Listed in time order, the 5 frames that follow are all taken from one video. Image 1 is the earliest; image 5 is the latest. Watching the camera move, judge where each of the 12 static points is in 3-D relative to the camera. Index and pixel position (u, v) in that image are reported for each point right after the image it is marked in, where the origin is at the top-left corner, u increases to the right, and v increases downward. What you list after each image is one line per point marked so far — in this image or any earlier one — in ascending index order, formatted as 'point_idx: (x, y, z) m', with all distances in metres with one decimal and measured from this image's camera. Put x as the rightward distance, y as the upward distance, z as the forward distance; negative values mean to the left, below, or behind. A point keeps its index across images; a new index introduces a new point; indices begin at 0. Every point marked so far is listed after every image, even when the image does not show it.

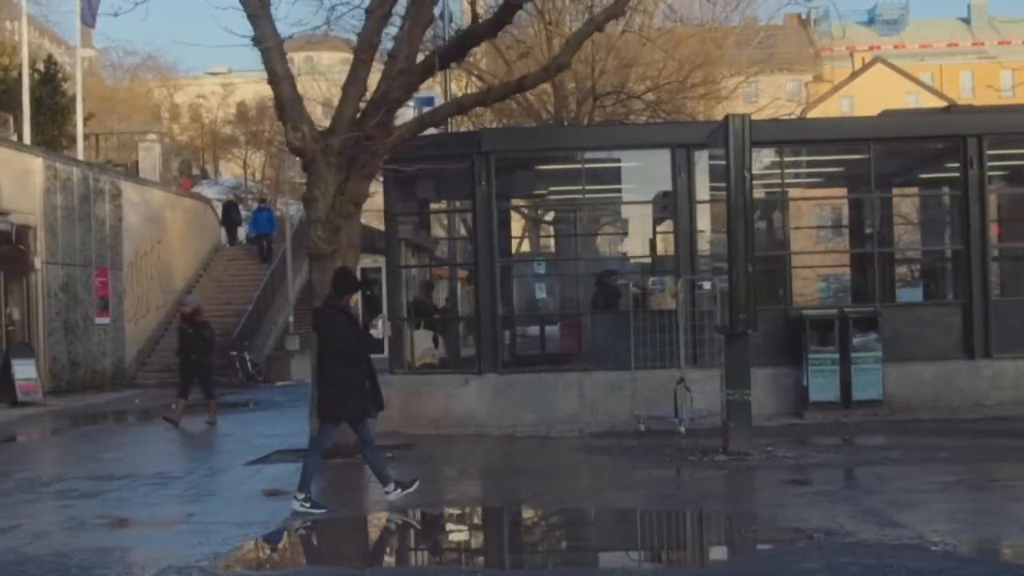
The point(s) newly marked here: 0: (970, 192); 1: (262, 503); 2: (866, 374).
0: (+4.8, +1.0, +16.0) m
1: (-1.8, -1.6, +10.8) m
2: (+3.6, -0.9, +15.4) m
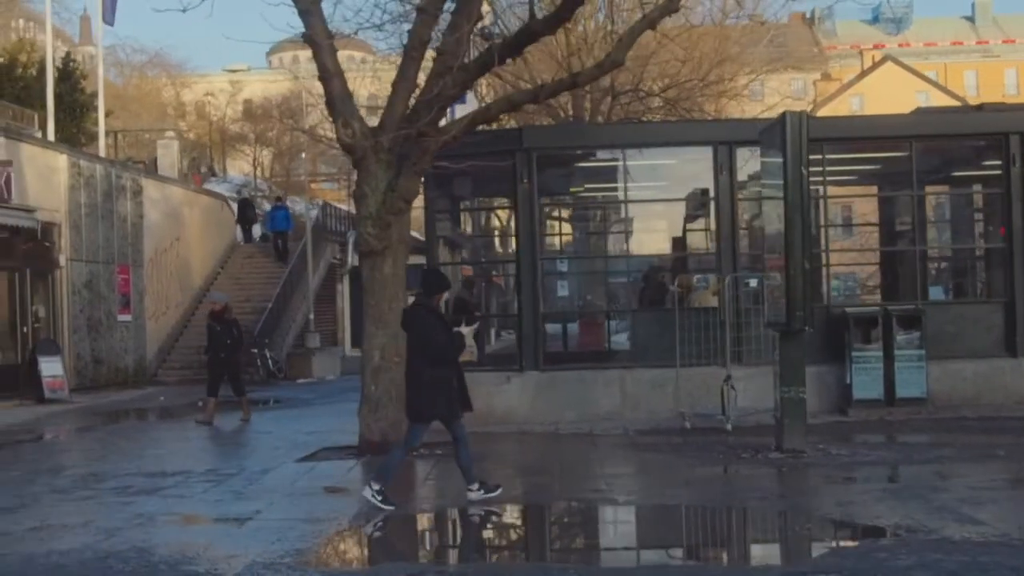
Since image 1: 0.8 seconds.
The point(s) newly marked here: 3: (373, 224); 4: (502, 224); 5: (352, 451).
0: (+5.2, +1.0, +16.0) m
1: (-1.3, -1.5, +10.7) m
2: (+4.0, -0.8, +15.4) m
3: (-1.2, +0.5, +13.1) m
4: (-0.1, +0.7, +16.1) m
5: (-1.4, -1.5, +13.7) m
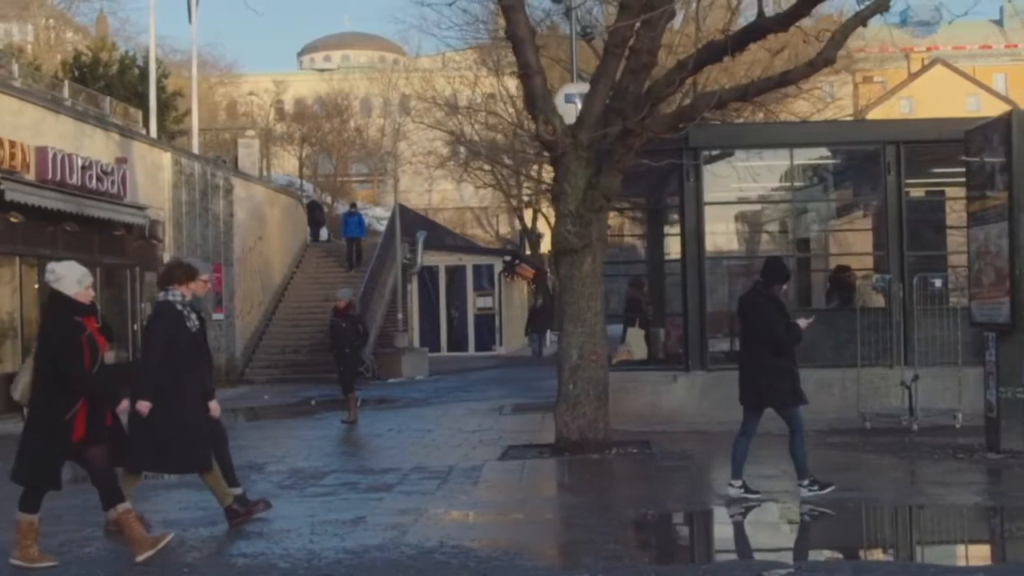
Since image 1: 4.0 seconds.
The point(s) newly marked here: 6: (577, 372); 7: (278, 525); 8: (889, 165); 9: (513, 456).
0: (+7.0, +1.0, +15.9) m
1: (+0.4, -1.5, +10.7) m
2: (+5.7, -0.9, +15.3) m
3: (+0.5, +0.6, +13.1) m
4: (+1.6, +0.7, +16.1) m
5: (+0.3, -1.4, +13.7) m
6: (+0.6, -0.7, +13.2) m
7: (-1.4, -1.4, +9.2) m
8: (+3.9, +1.3, +15.9) m
9: (0.0, -1.5, +13.4) m
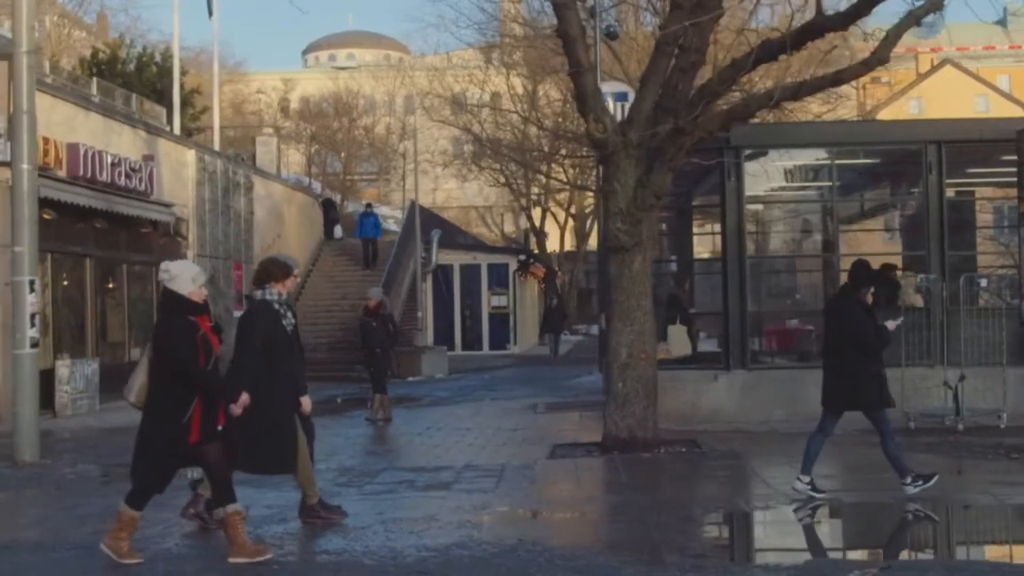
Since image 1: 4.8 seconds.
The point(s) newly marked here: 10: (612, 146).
0: (+7.4, +1.0, +15.9) m
1: (+0.8, -1.5, +10.7) m
2: (+6.2, -0.9, +15.3) m
3: (+1.0, +0.6, +13.1) m
4: (+2.0, +0.7, +16.1) m
5: (+0.7, -1.4, +13.6) m
6: (+1.0, -0.7, +13.2) m
7: (-1.0, -1.4, +9.2) m
8: (+4.3, +1.3, +15.9) m
9: (+0.4, -1.5, +13.4) m
10: (+0.9, +1.2, +13.1) m
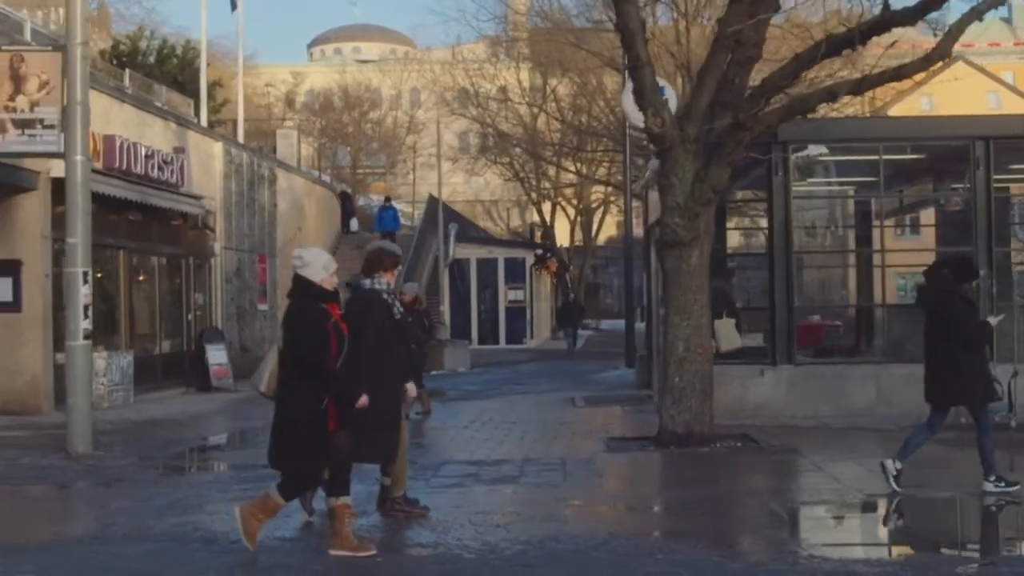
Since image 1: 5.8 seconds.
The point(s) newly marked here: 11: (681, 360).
0: (+7.9, +1.0, +15.9) m
1: (+1.3, -1.5, +10.7) m
2: (+6.7, -0.8, +15.3) m
3: (+1.5, +0.6, +13.1) m
4: (+2.5, +0.8, +16.0) m
5: (+1.2, -1.4, +13.6) m
6: (+1.5, -0.7, +13.2) m
7: (-0.5, -1.4, +9.2) m
8: (+4.8, +1.3, +15.8) m
9: (+0.9, -1.4, +13.4) m
10: (+1.4, +1.3, +13.1) m
11: (+1.5, -0.6, +13.2) m
